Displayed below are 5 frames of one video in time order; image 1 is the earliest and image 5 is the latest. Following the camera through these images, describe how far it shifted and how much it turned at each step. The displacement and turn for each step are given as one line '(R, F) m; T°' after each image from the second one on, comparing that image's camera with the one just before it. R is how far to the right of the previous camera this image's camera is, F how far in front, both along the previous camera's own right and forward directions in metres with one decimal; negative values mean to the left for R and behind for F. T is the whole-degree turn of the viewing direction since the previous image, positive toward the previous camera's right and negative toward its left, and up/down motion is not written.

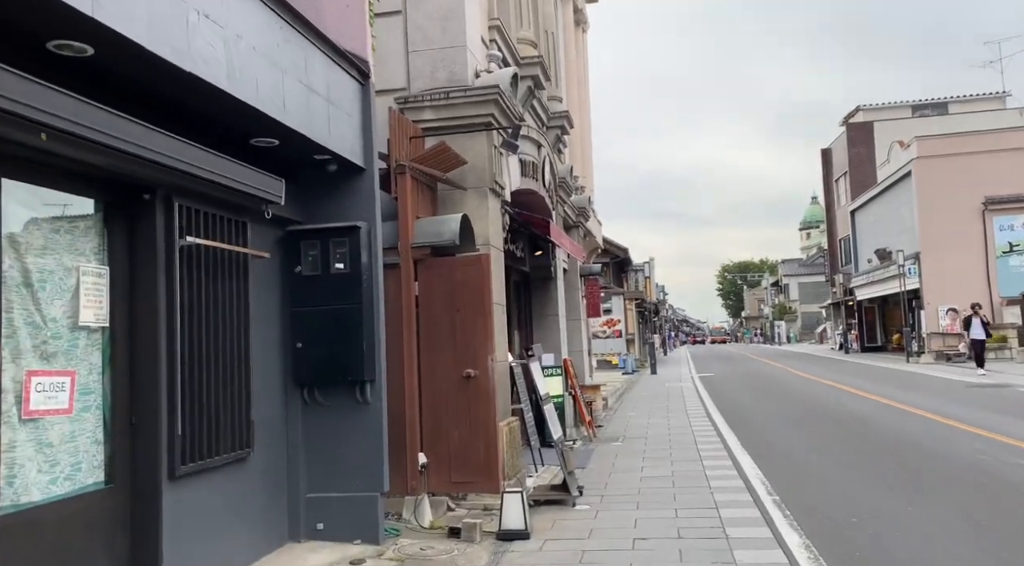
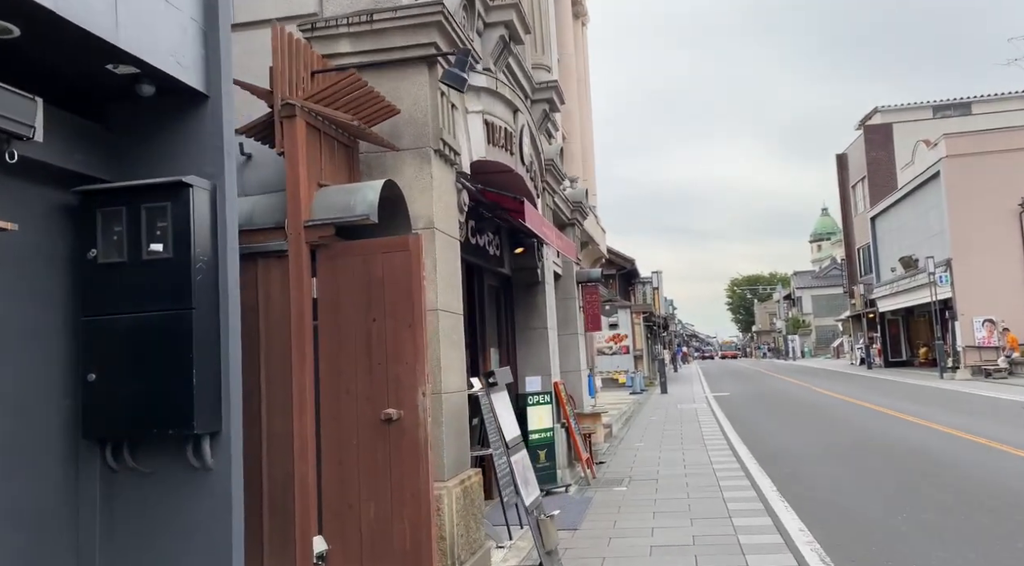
(+0.4, +2.7) m; -1°
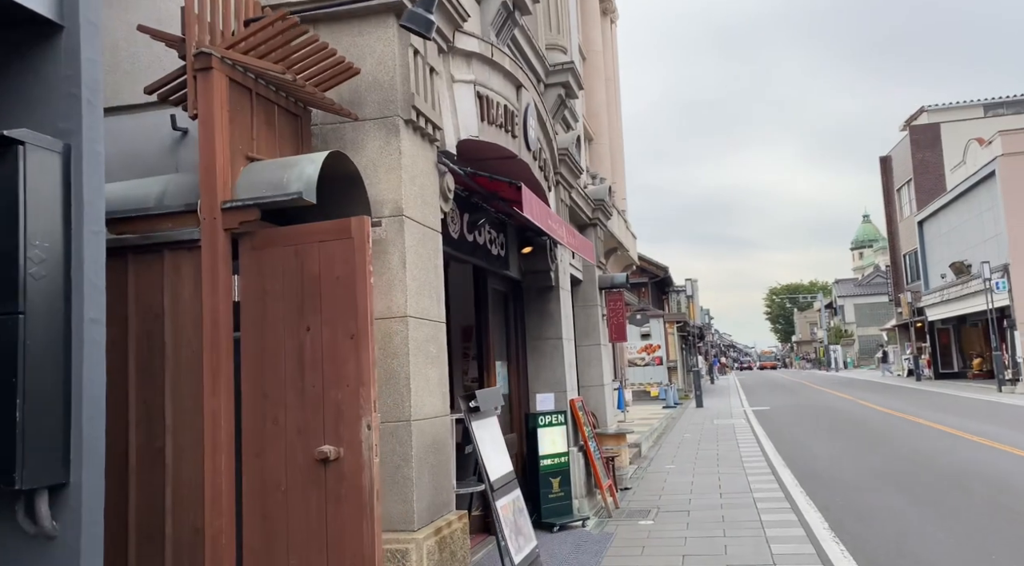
(+0.3, +1.3) m; -2°
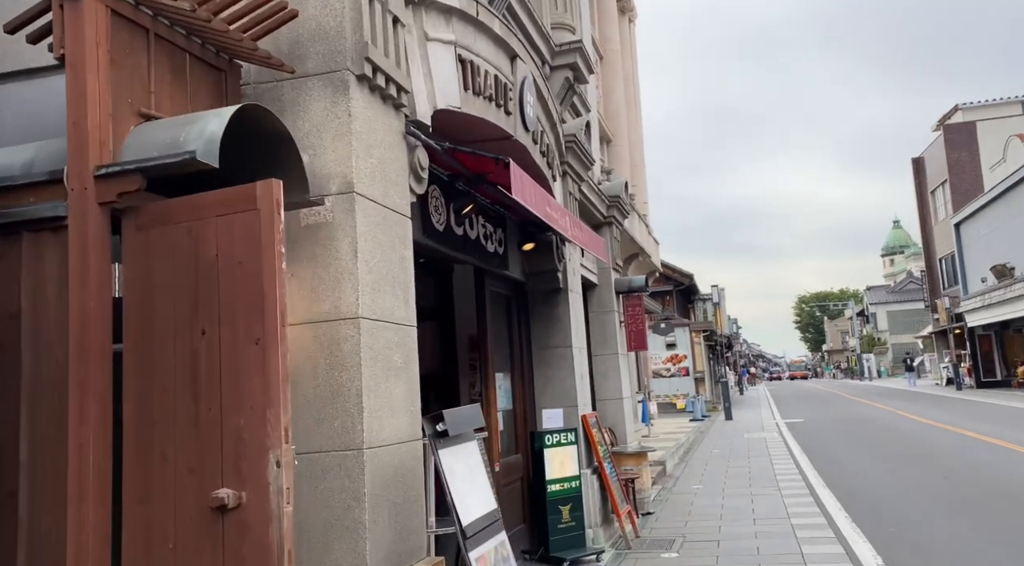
(+0.2, +1.1) m; -2°
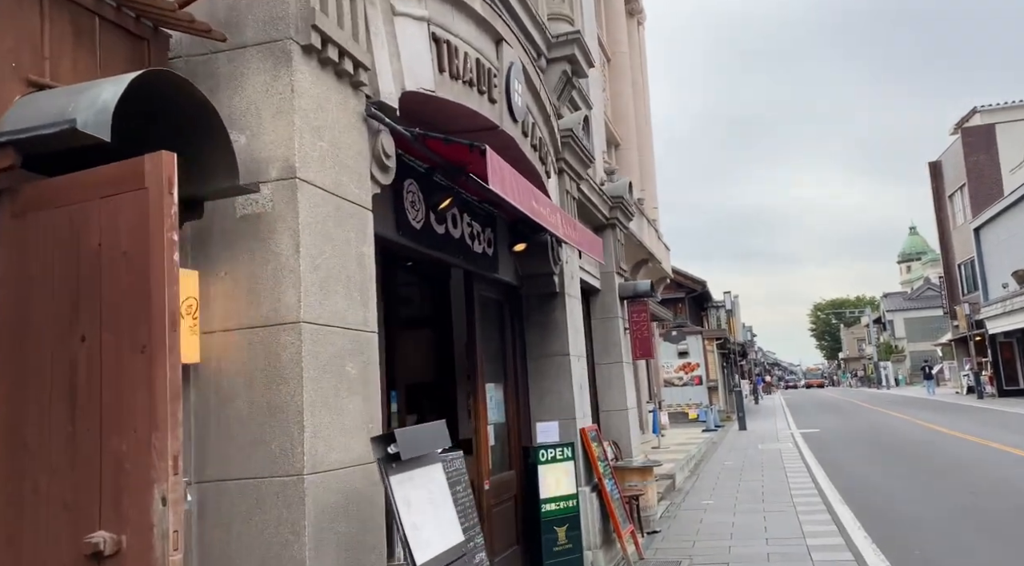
(+0.2, +0.6) m; -1°
